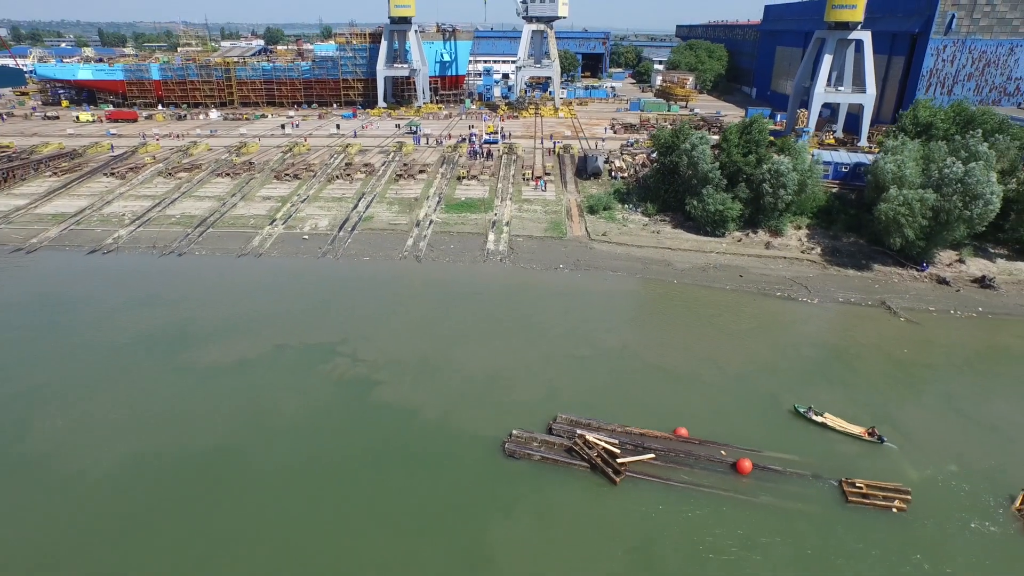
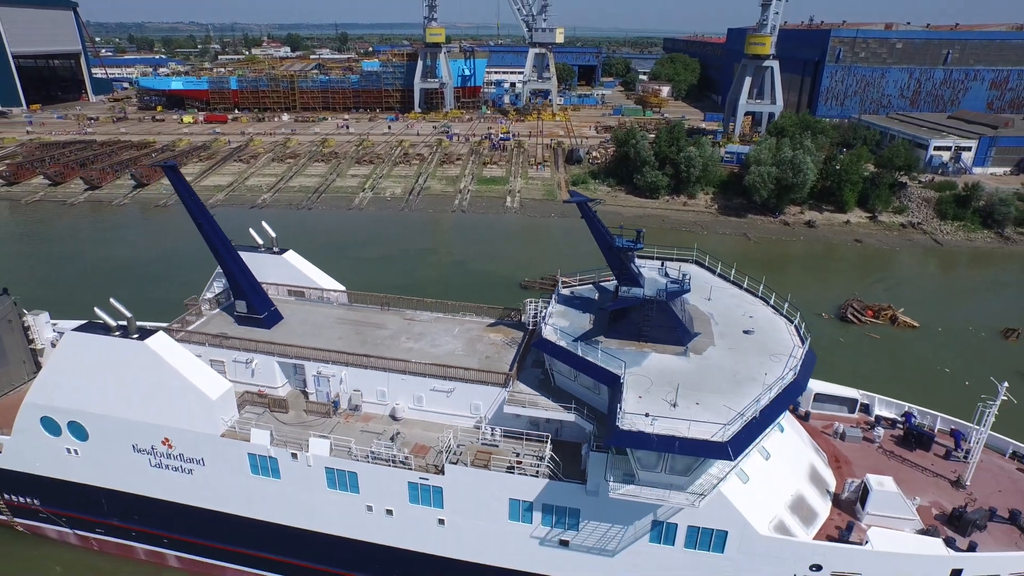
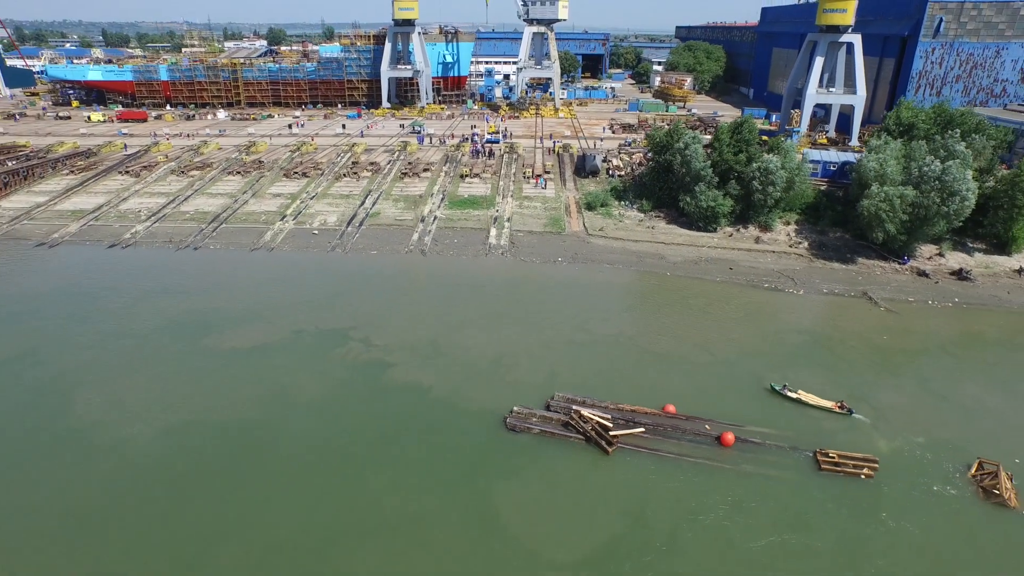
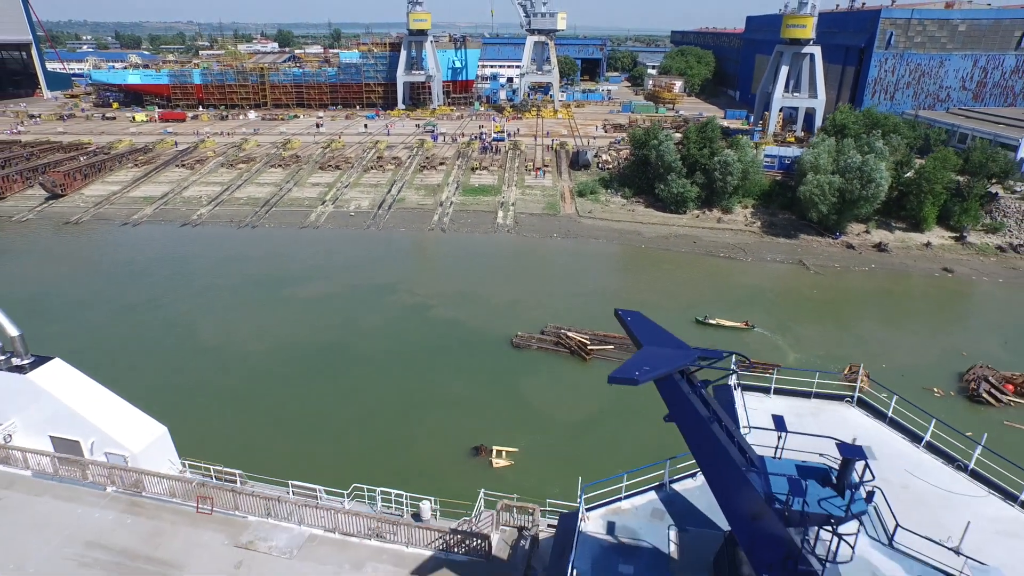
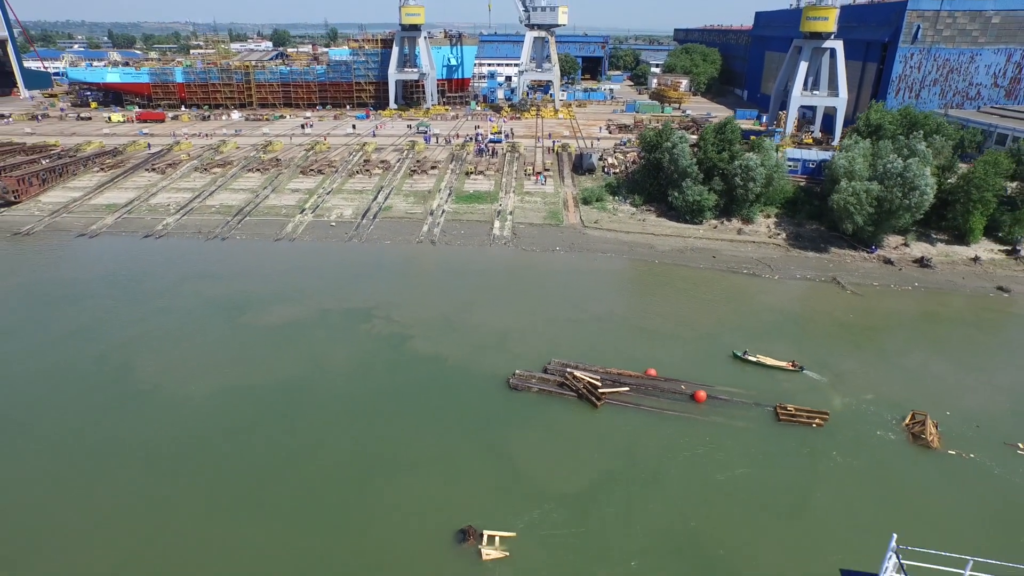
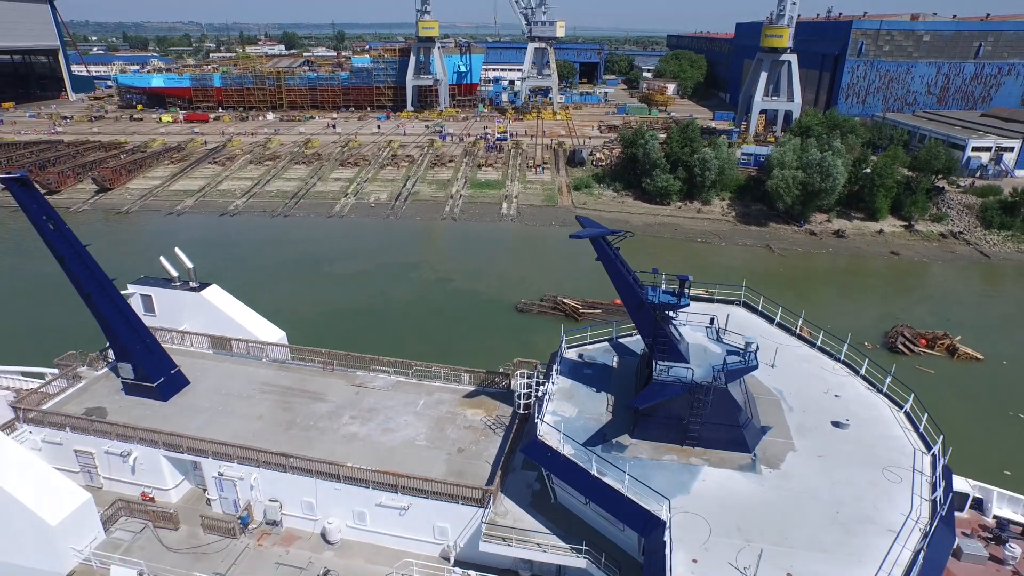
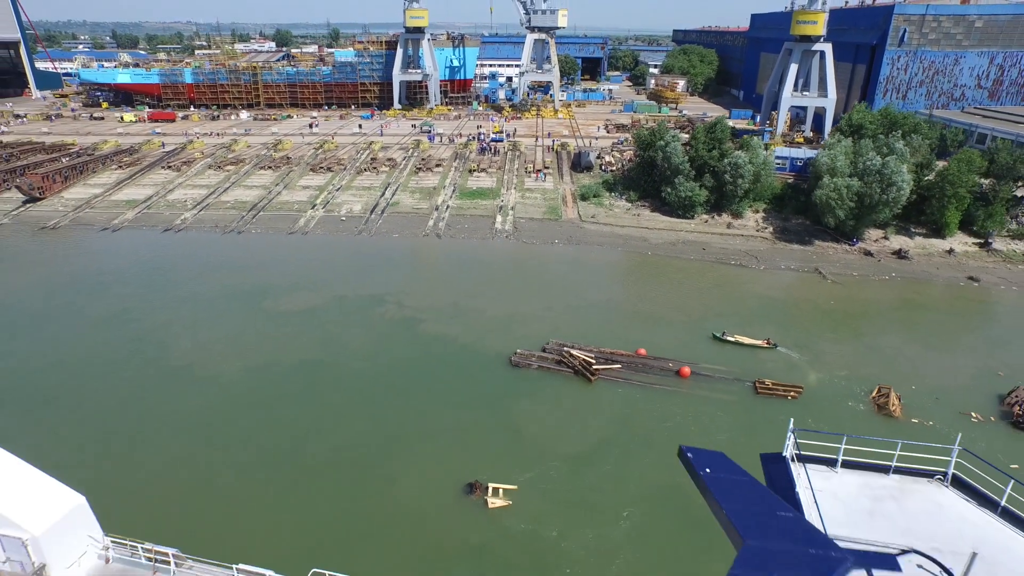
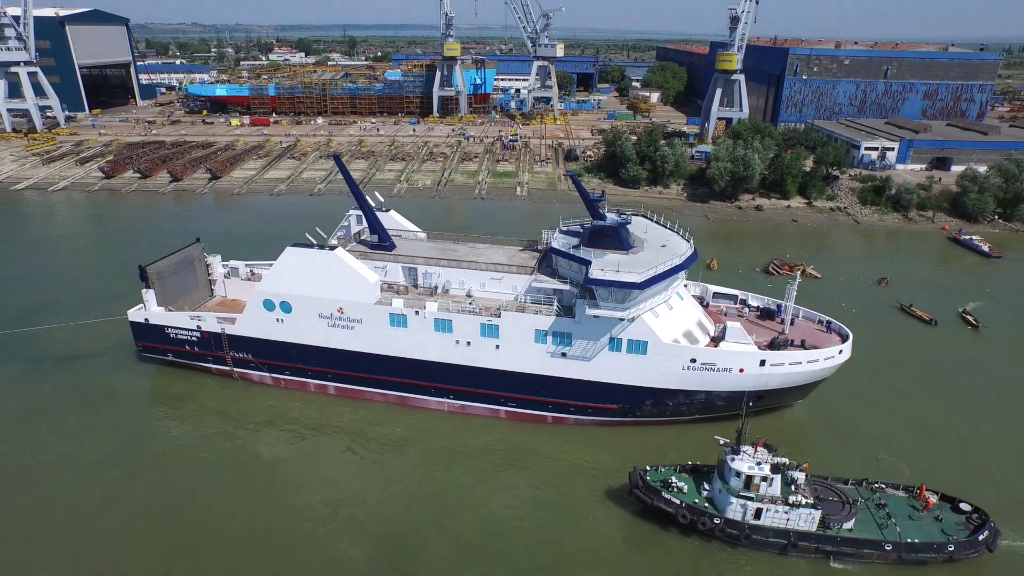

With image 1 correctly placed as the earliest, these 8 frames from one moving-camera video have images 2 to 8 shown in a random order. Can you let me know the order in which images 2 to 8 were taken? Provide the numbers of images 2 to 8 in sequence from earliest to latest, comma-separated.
3, 5, 7, 4, 6, 2, 8
